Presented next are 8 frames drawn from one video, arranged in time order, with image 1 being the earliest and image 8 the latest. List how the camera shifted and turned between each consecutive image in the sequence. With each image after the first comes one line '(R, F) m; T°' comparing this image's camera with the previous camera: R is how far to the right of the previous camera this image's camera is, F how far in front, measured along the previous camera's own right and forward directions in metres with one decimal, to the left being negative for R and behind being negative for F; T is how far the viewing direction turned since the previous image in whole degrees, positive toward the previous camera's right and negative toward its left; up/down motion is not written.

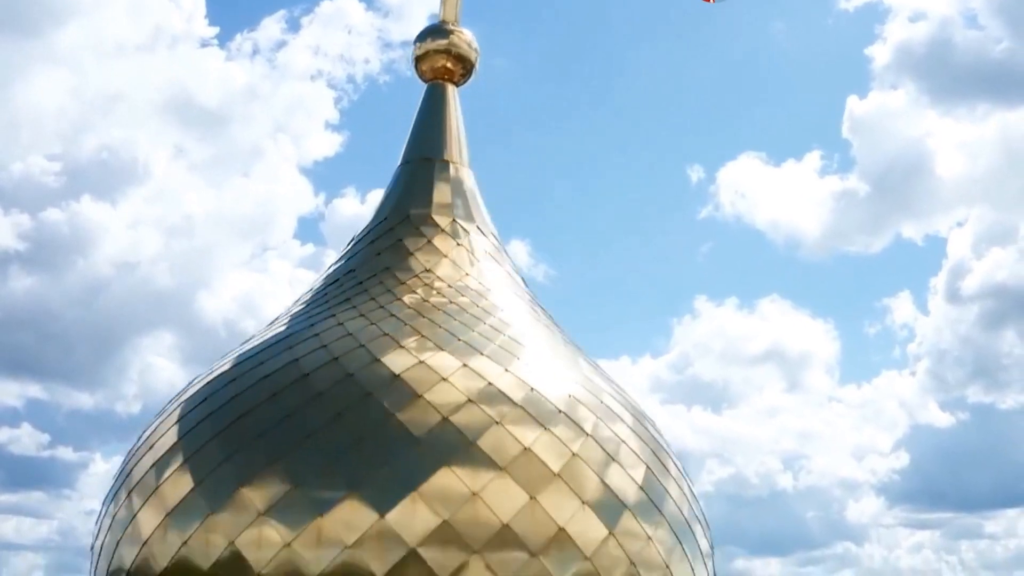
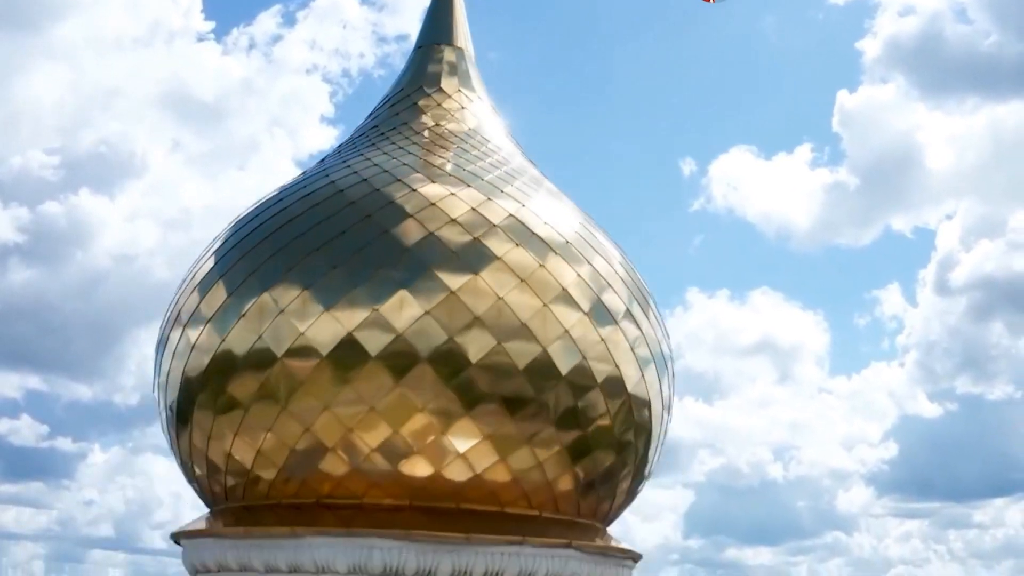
(-1.0, -5.6) m; 0°
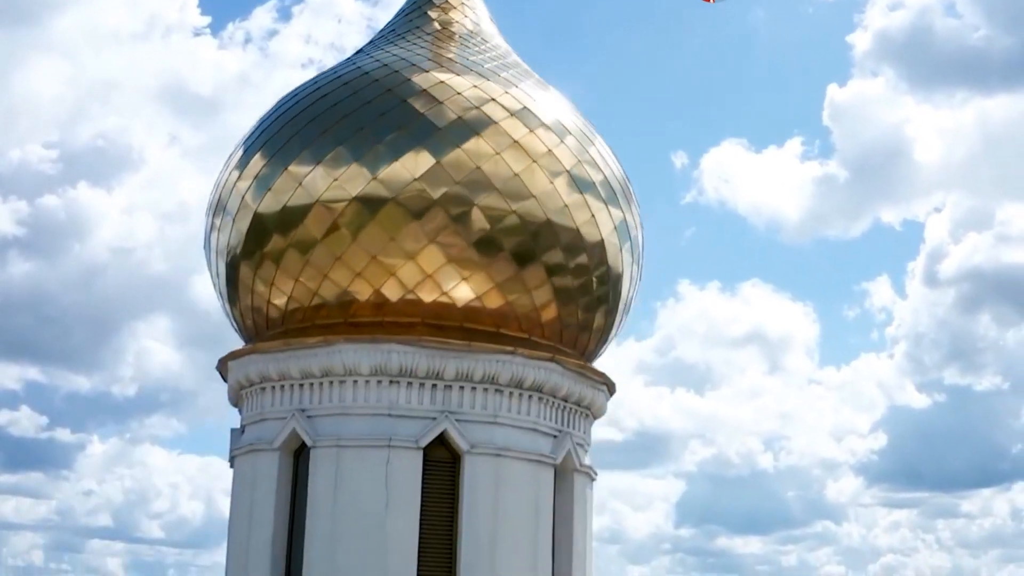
(-1.2, -5.8) m; 0°
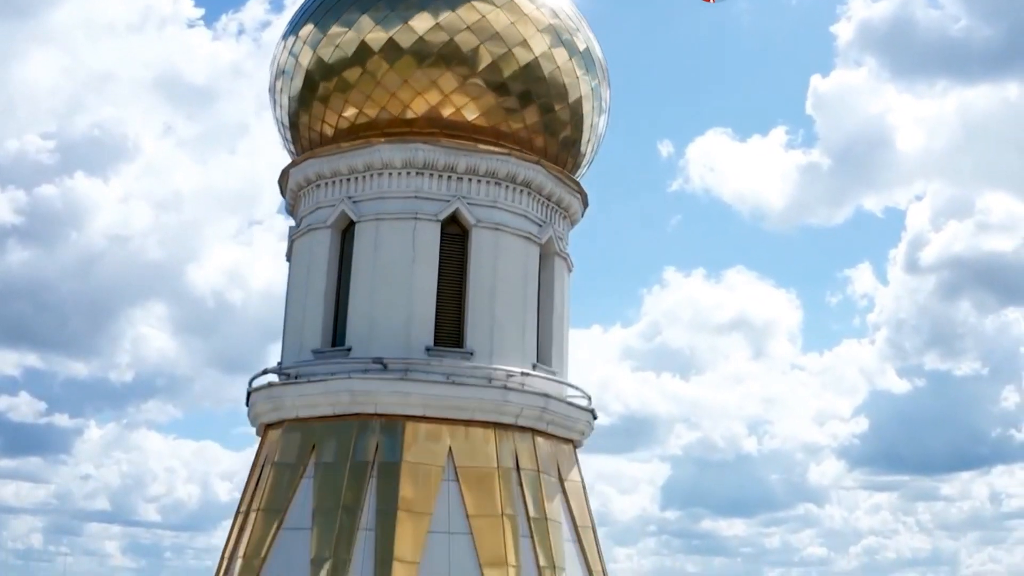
(-1.9, -9.9) m; +1°
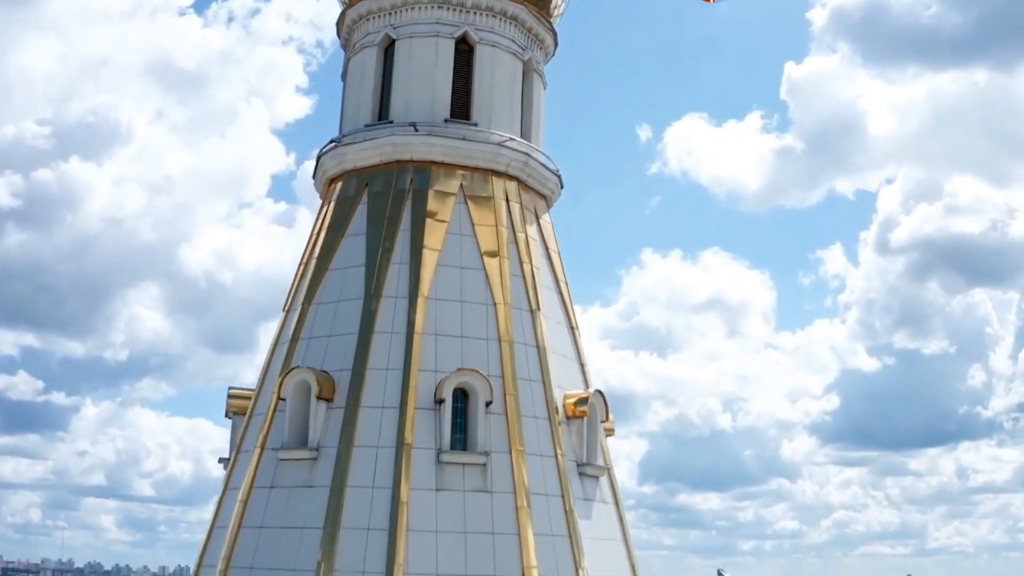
(-3.5, -16.0) m; +1°
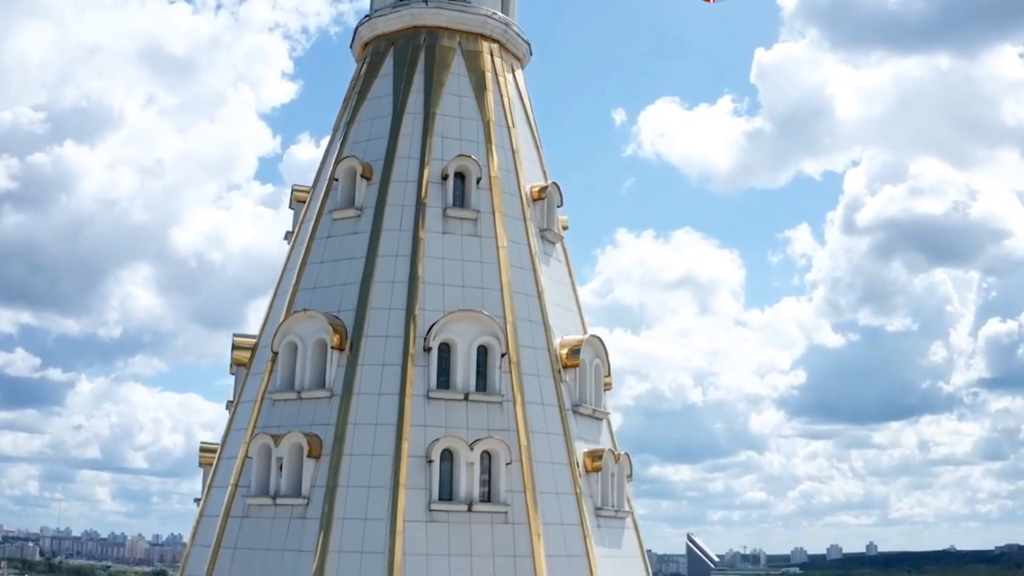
(-3.4, -21.1) m; +1°
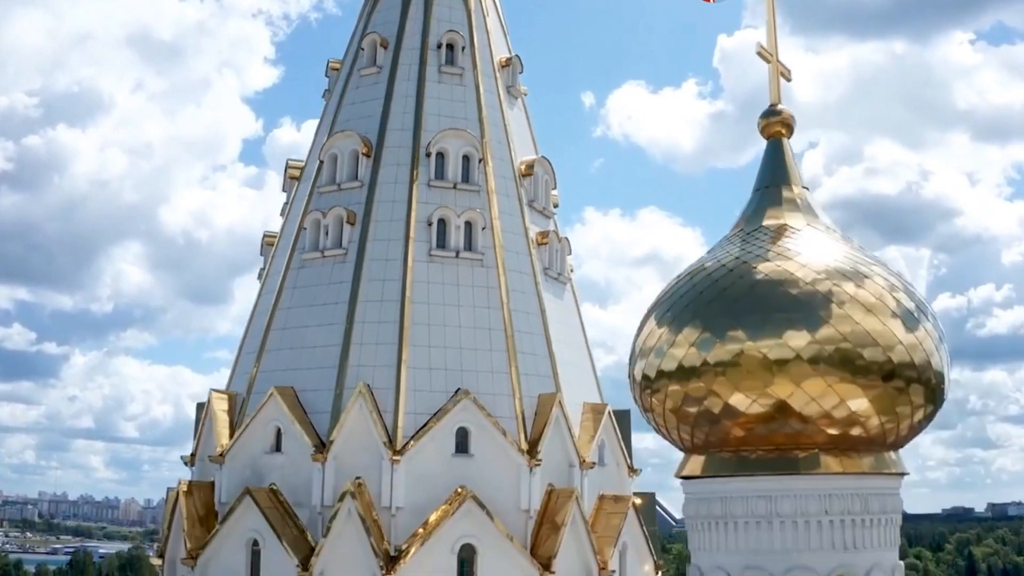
(-2.4, -29.2) m; +2°
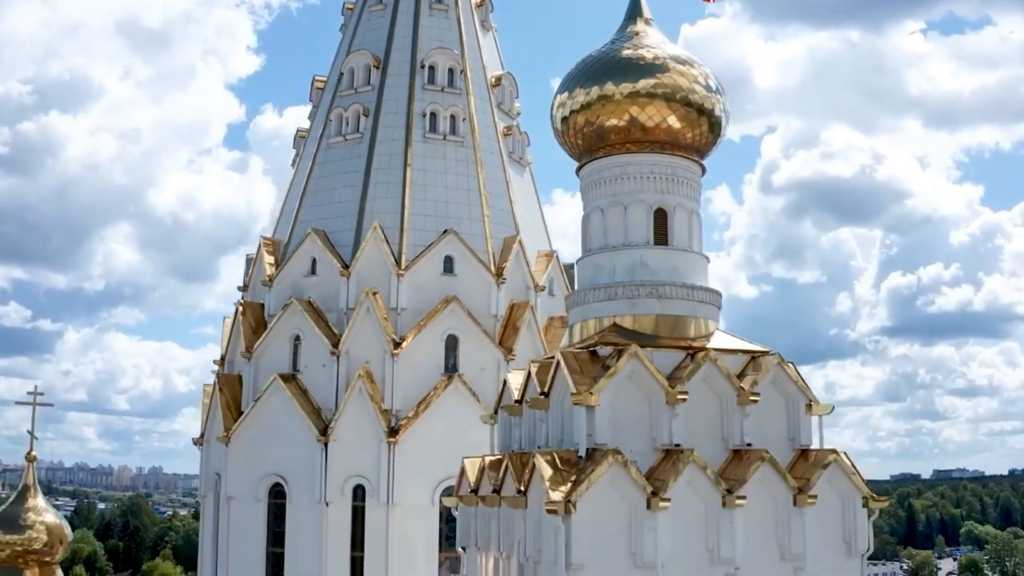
(+0.1, -32.0) m; +1°
